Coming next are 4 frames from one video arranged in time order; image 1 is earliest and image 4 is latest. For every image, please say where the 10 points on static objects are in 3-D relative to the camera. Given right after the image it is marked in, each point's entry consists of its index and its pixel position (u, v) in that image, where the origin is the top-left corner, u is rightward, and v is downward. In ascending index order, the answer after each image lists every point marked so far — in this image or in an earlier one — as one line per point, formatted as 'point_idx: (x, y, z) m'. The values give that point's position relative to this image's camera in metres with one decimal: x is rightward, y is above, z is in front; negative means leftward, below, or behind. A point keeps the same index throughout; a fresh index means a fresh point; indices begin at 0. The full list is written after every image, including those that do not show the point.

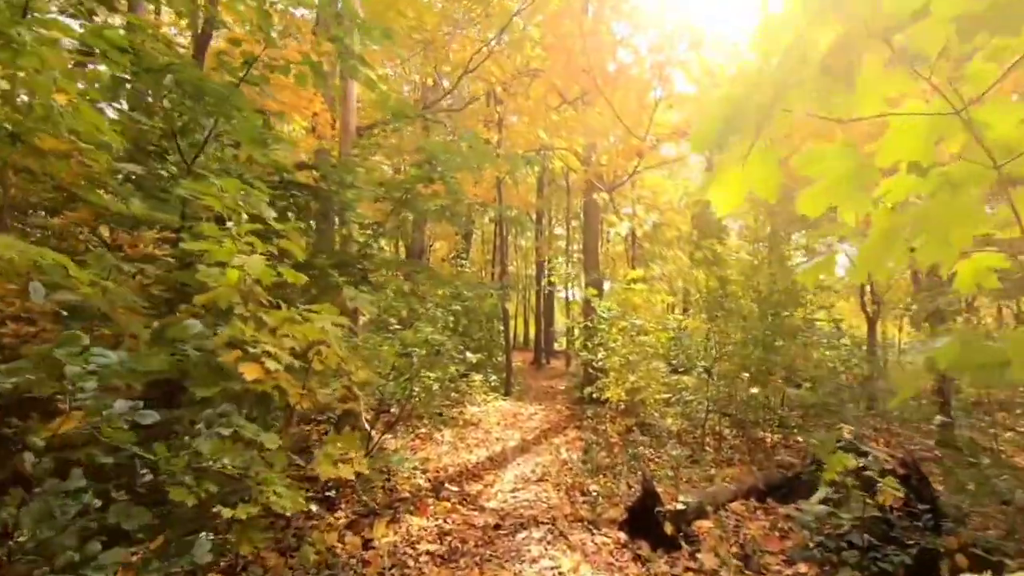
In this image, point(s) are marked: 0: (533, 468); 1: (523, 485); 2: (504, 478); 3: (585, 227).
0: (+0.2, -2.0, +5.7) m
1: (+0.1, -2.0, +5.2) m
2: (-0.1, -2.0, +5.4) m
3: (+1.6, +1.3, +11.3) m
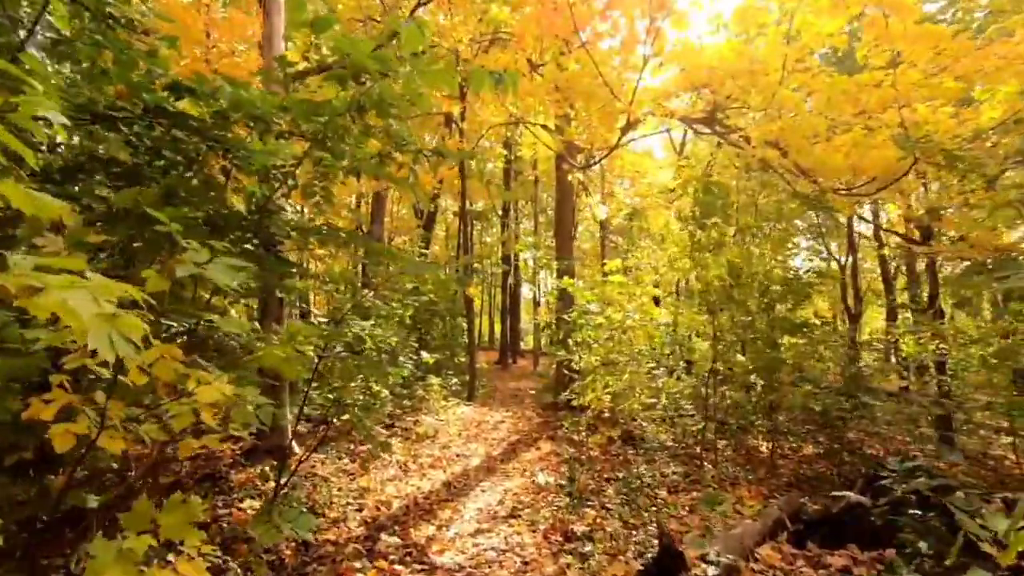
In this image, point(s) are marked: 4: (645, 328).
0: (-0.1, -1.8, +4.6) m
1: (-0.2, -1.8, +4.1) m
2: (-0.4, -1.8, +4.3) m
3: (+0.9, +1.4, +10.3) m
4: (+1.8, -0.5, +7.3) m
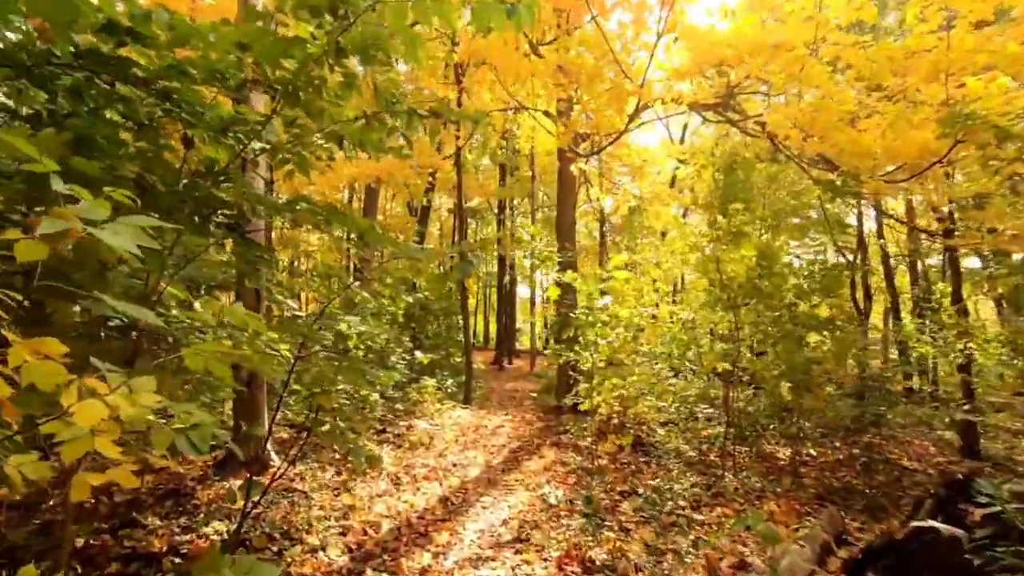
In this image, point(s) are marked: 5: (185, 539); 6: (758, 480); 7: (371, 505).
0: (-0.1, -1.8, +4.1) m
1: (-0.1, -1.8, +3.6) m
2: (-0.3, -1.8, +3.8) m
3: (+0.8, +1.5, +9.8) m
4: (+1.9, -0.5, +6.8) m
5: (-2.0, -1.5, +3.3) m
6: (+2.4, -1.9, +5.3) m
7: (-1.1, -1.7, +4.1) m
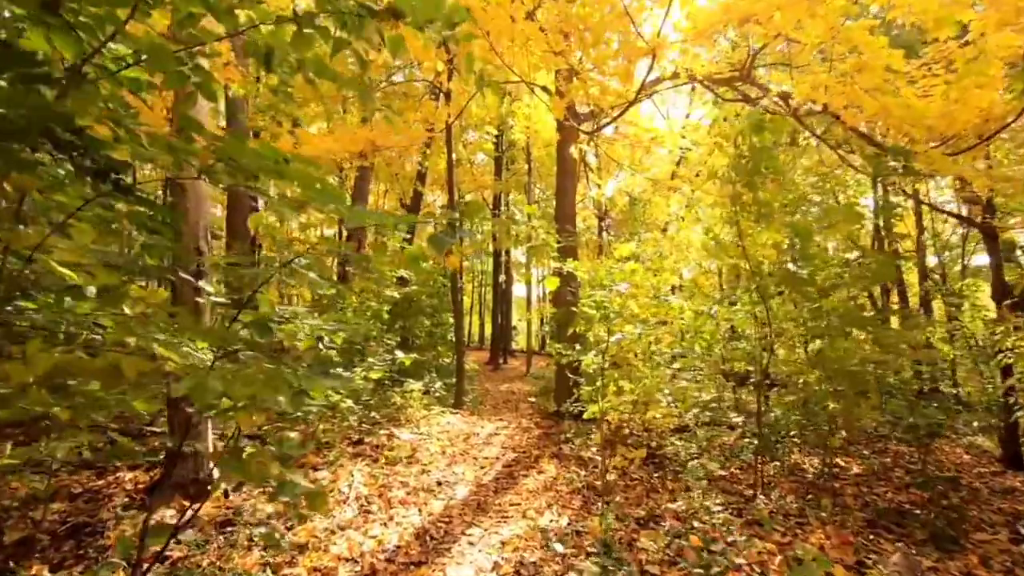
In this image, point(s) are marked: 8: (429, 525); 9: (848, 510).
0: (-0.1, -1.7, +3.3) m
1: (-0.2, -1.7, +2.8) m
2: (-0.4, -1.7, +3.0) m
3: (+0.8, +1.6, +9.0) m
4: (+1.8, -0.4, +6.0) m
5: (-2.0, -1.4, +2.5) m
6: (+2.4, -1.8, +4.5) m
7: (-1.1, -1.6, +3.3) m
8: (-0.6, -1.7, +3.8) m
9: (+2.8, -1.9, +4.5) m
